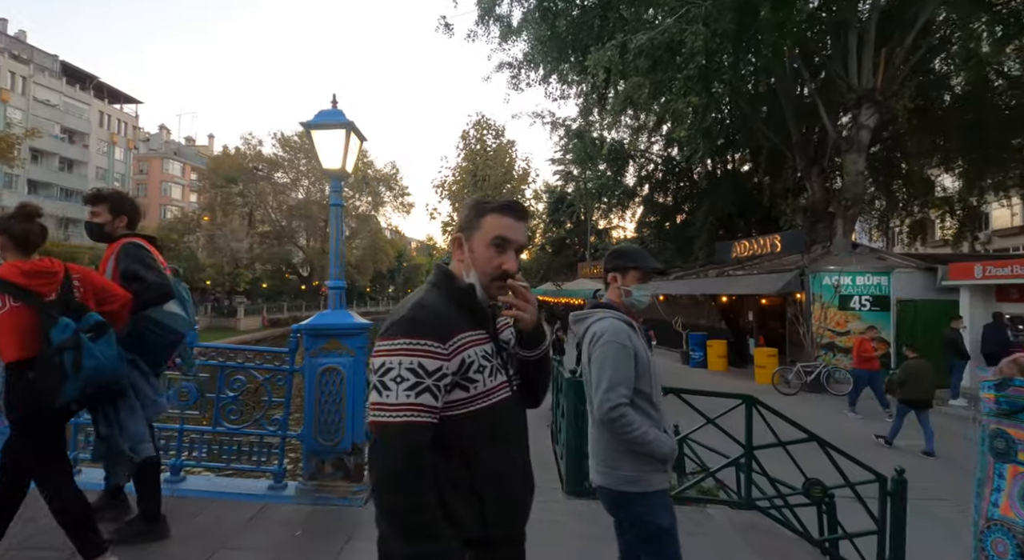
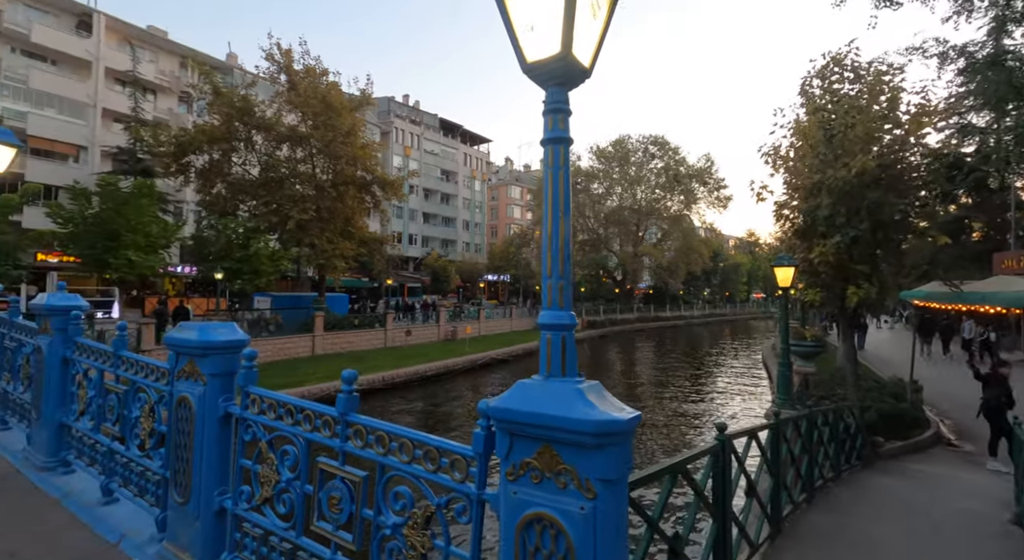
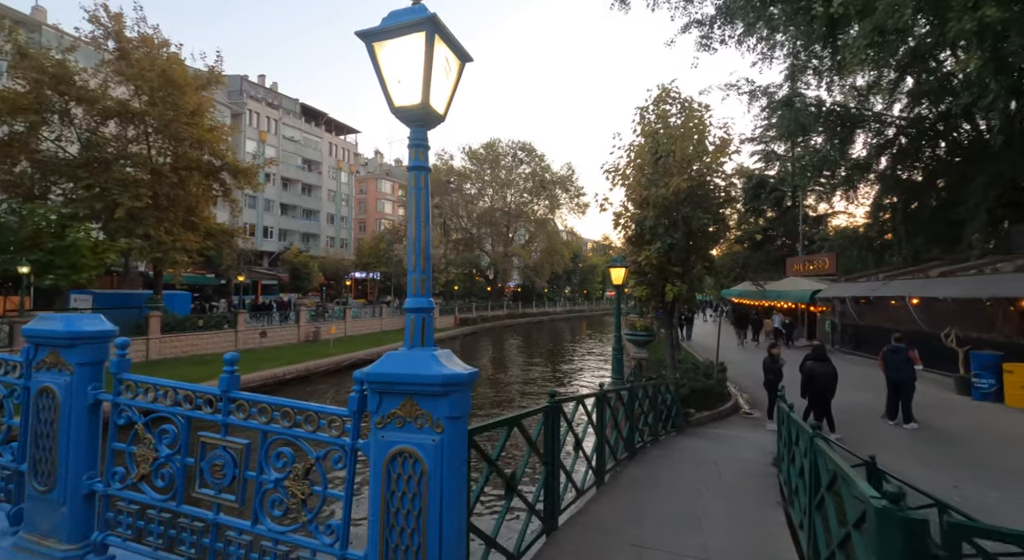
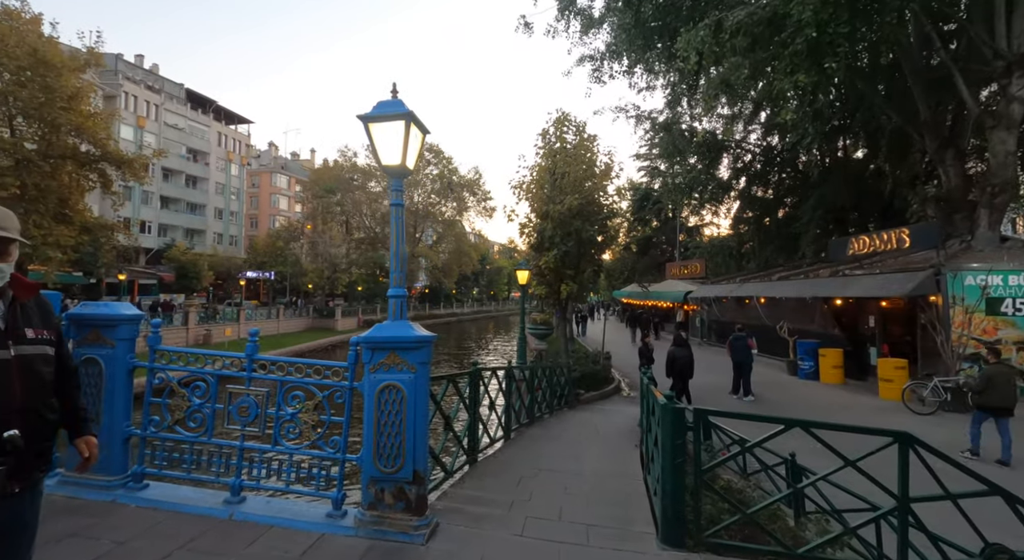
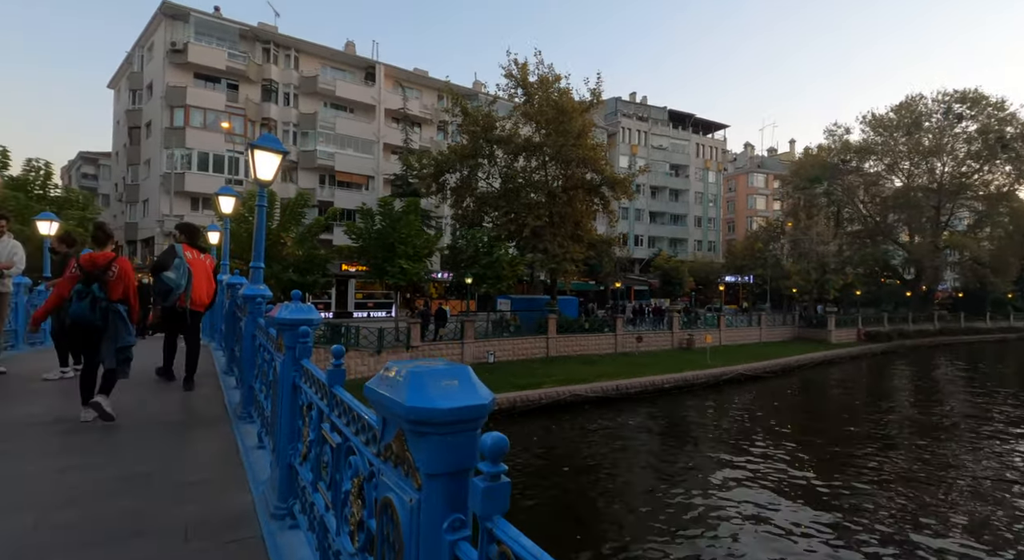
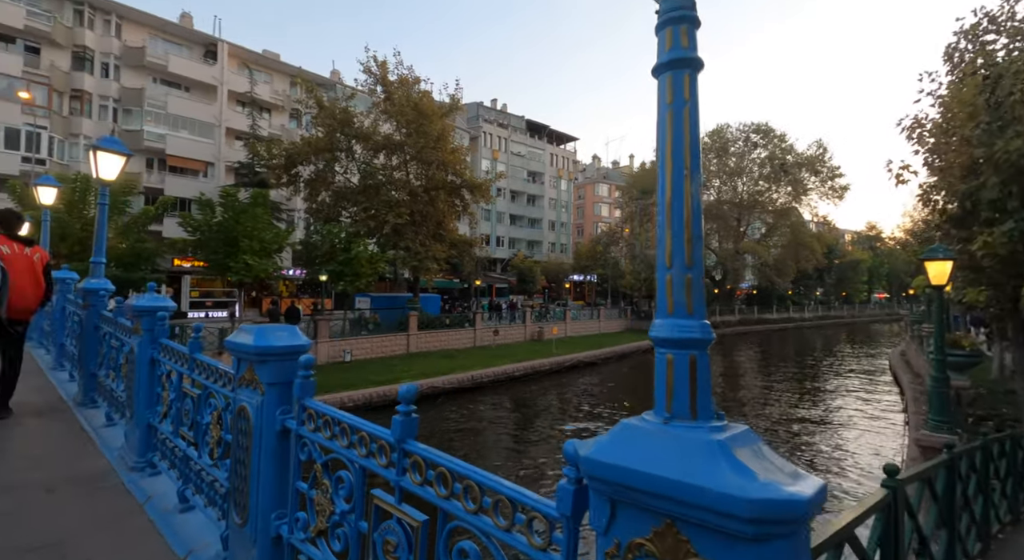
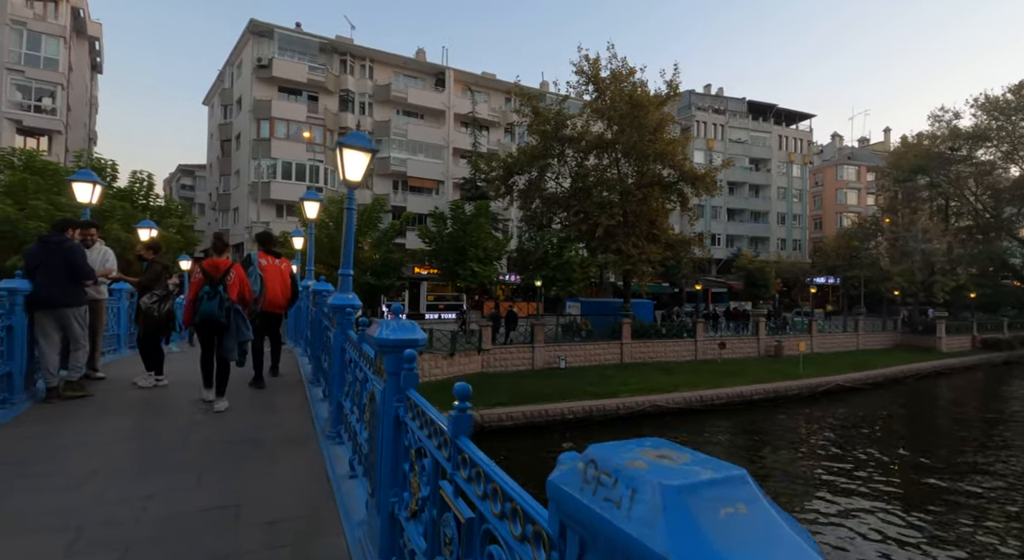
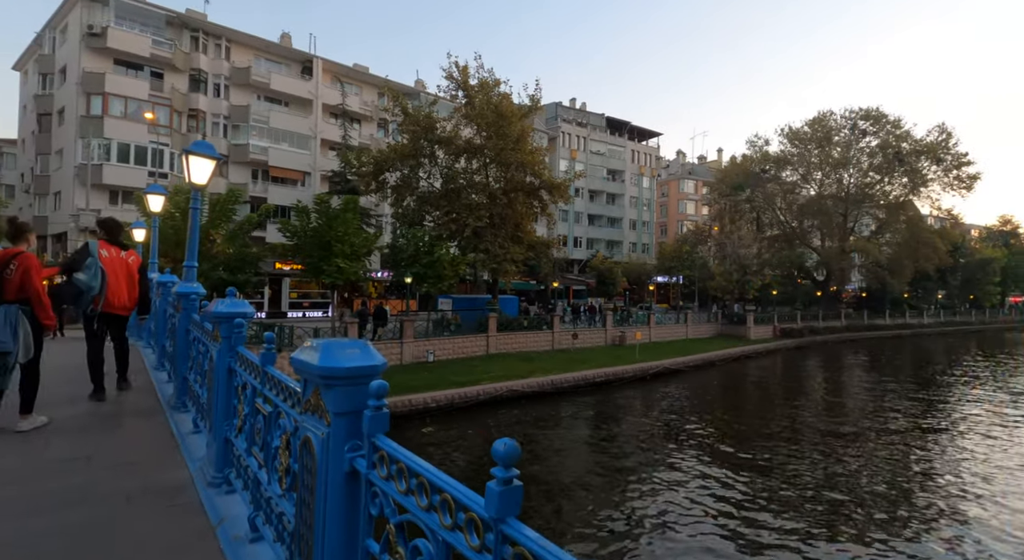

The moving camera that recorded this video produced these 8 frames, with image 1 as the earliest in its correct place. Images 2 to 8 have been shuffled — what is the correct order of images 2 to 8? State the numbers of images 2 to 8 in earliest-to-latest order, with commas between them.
4, 3, 2, 6, 8, 5, 7
